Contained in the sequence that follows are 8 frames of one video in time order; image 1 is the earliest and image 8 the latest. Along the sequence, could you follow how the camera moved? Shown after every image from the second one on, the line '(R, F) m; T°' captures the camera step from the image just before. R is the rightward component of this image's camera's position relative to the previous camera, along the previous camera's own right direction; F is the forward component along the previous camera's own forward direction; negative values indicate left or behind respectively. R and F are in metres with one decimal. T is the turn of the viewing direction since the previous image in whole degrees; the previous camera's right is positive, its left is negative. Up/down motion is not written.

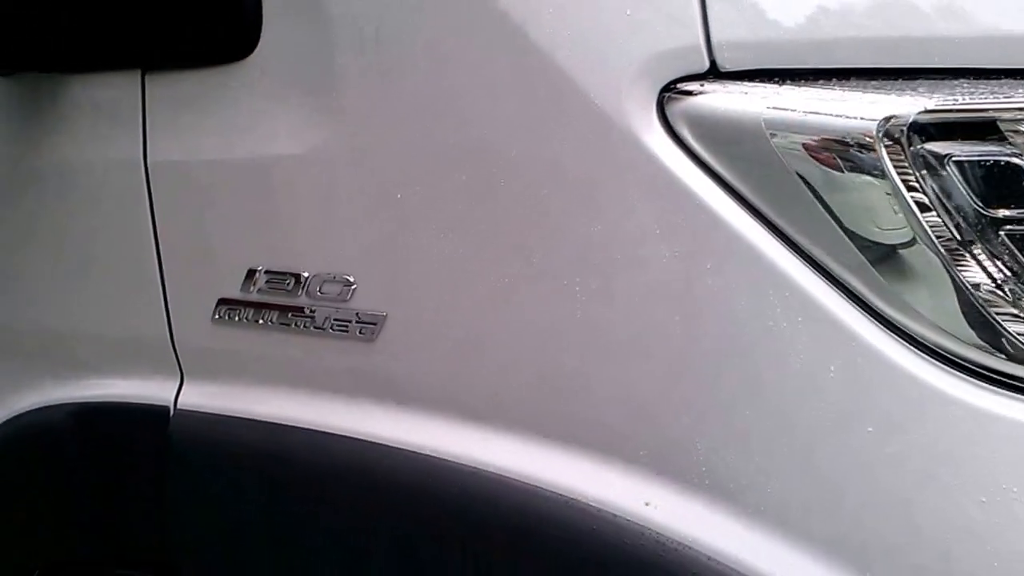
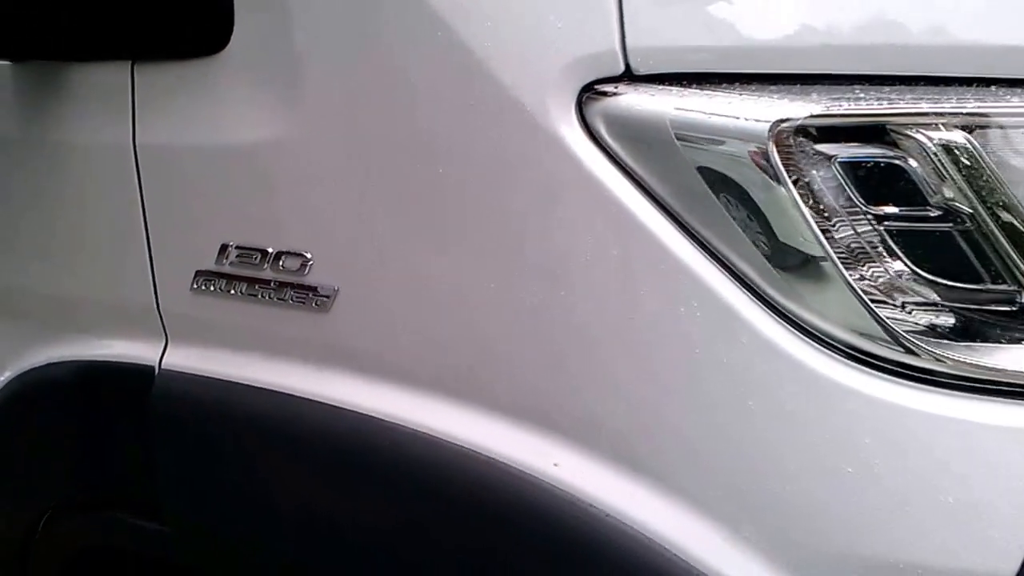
(+0.1, -0.1) m; -2°
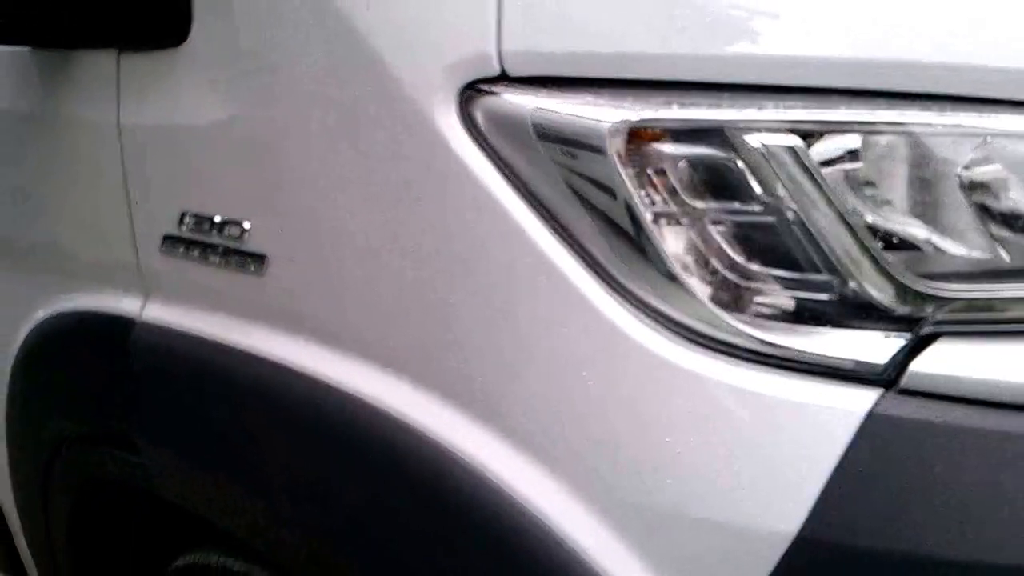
(+0.2, -0.1) m; -5°
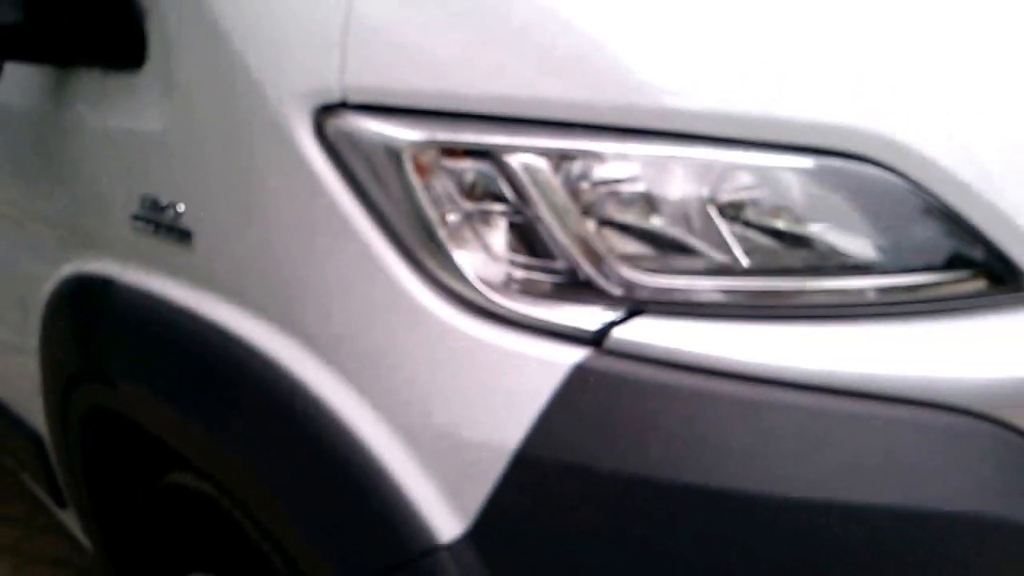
(+0.4, -0.3) m; -6°
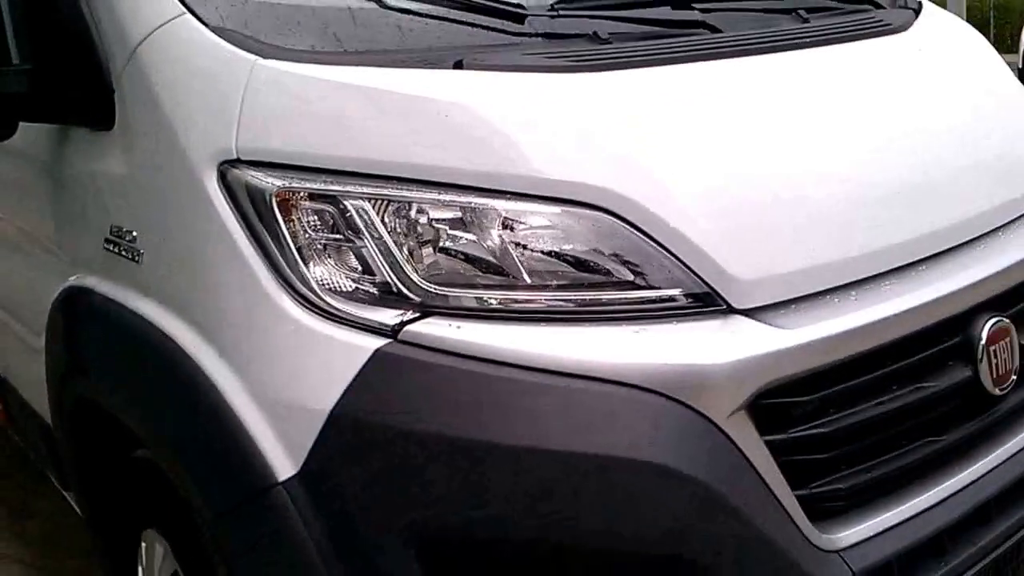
(+0.4, -0.4) m; -3°
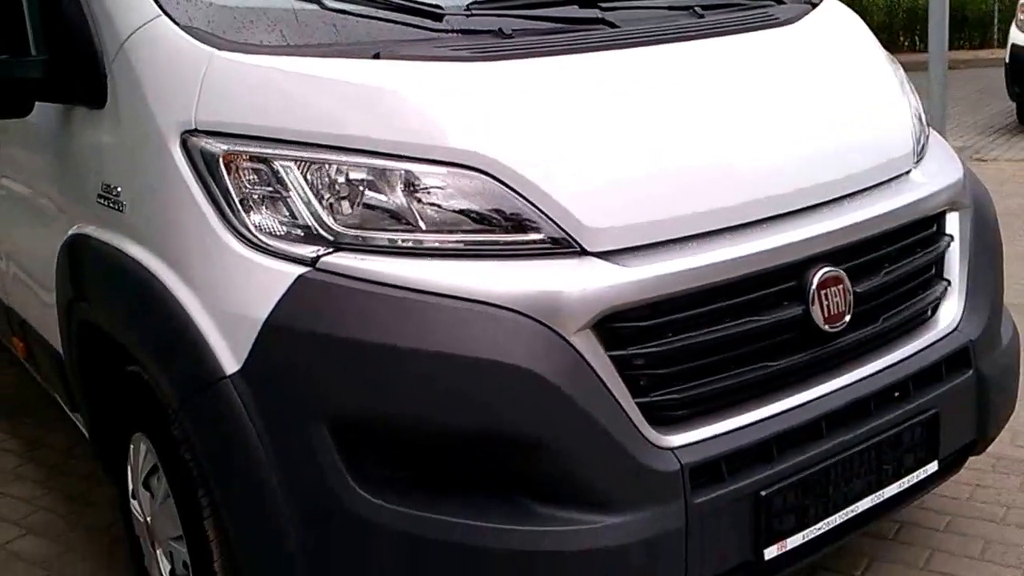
(+0.3, -0.4) m; -2°
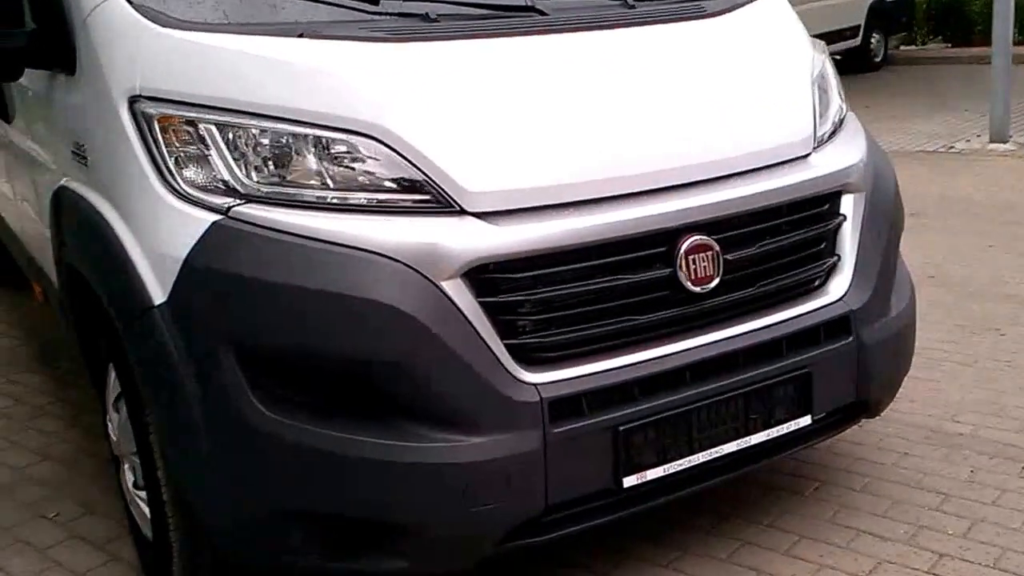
(+0.5, -0.3) m; -4°
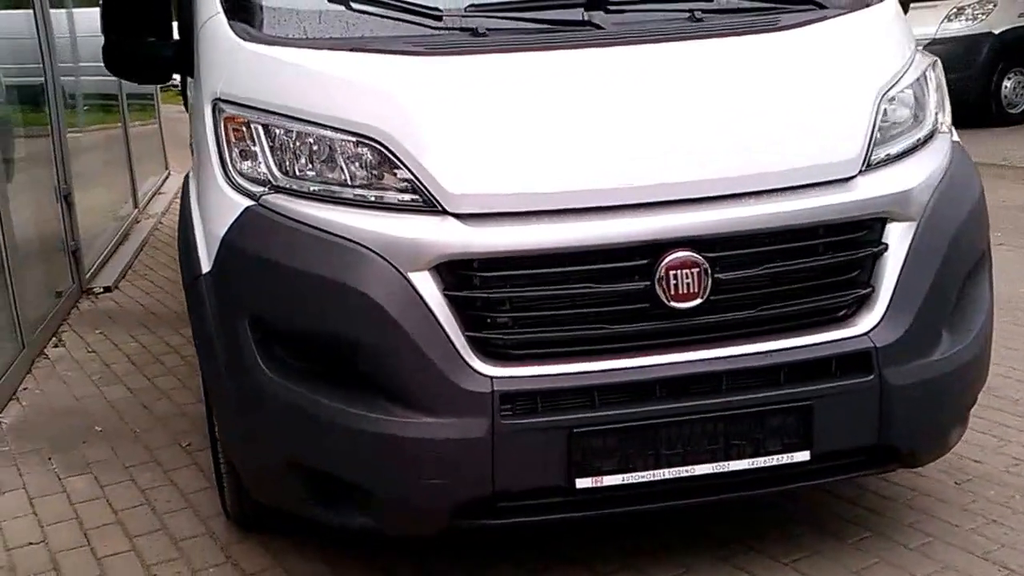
(+0.8, 0.0) m; -17°
